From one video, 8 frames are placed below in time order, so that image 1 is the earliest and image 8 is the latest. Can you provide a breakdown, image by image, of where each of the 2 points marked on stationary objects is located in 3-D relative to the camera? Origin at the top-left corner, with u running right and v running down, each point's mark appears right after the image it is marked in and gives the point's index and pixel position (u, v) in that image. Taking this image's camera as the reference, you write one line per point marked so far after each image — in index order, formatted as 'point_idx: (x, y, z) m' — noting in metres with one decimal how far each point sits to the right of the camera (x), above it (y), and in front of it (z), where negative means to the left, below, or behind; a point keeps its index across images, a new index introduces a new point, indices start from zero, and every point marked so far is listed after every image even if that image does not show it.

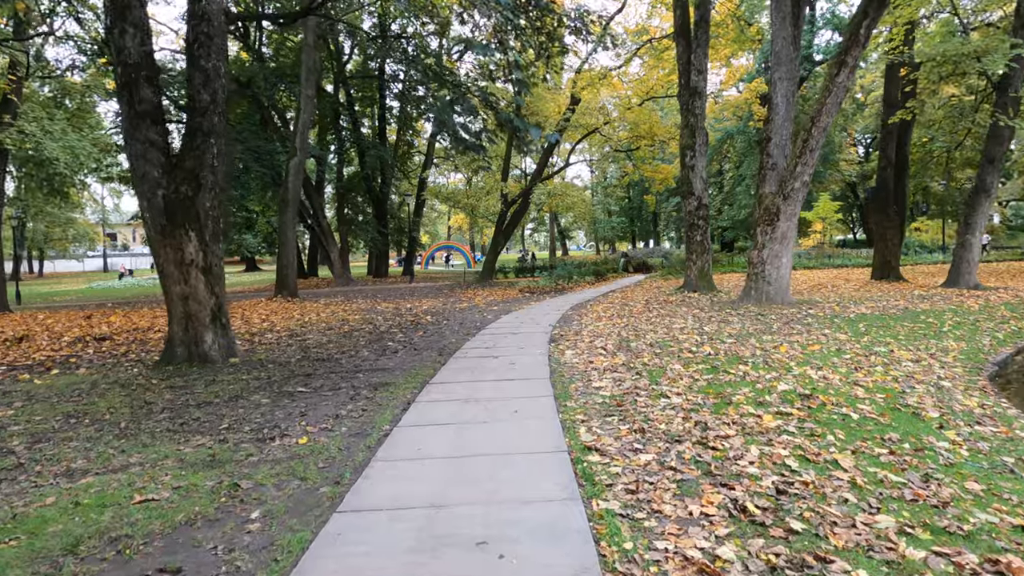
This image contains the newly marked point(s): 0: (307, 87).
0: (-5.8, +5.7, +18.7) m
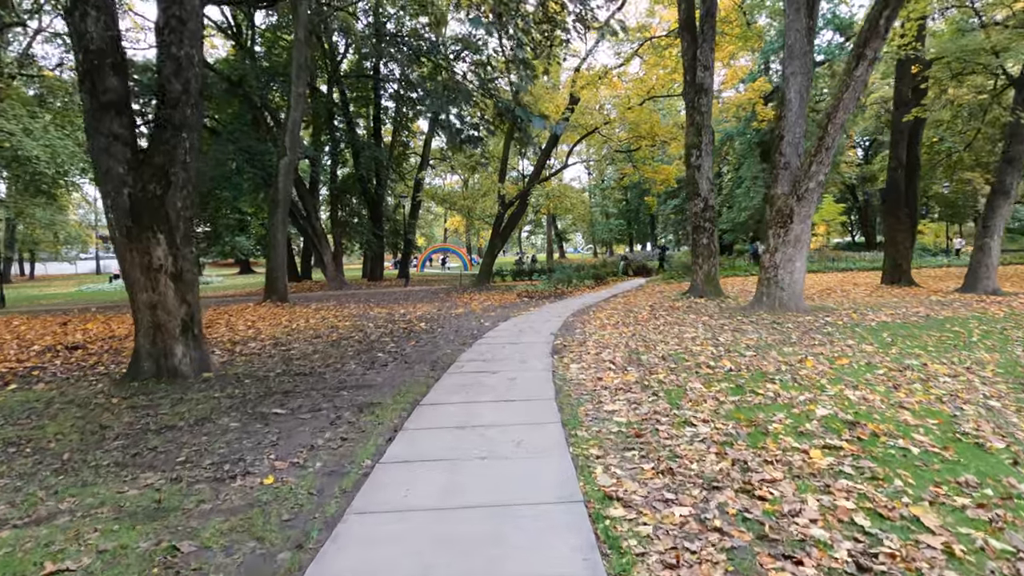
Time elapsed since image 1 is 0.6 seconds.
0: (-5.8, +5.5, +18.1) m
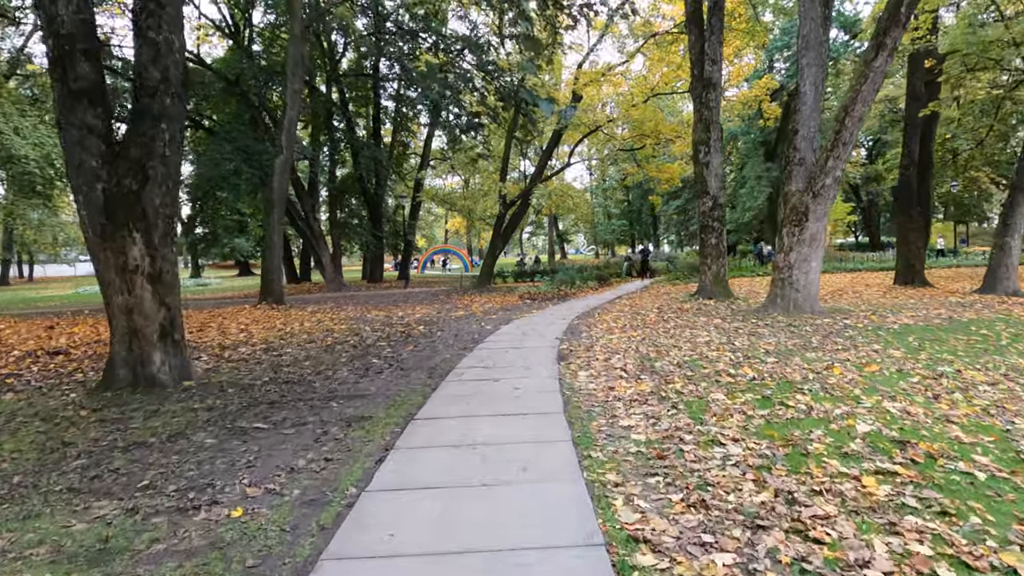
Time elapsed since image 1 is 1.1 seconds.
0: (-5.8, +5.5, +17.6) m
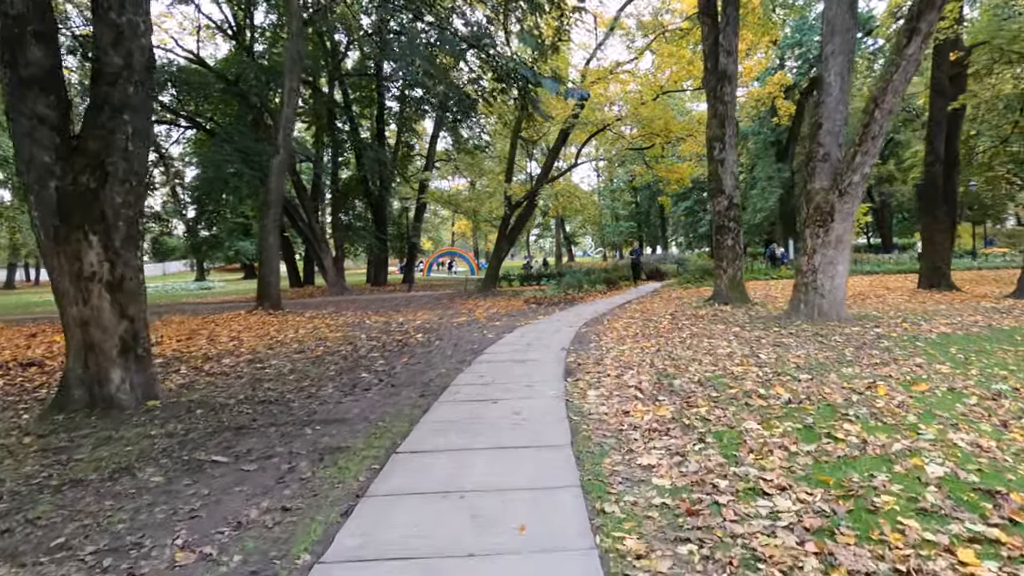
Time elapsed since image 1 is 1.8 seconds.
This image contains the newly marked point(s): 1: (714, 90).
0: (-5.7, +5.4, +17.0) m
1: (+3.9, +3.8, +12.8) m
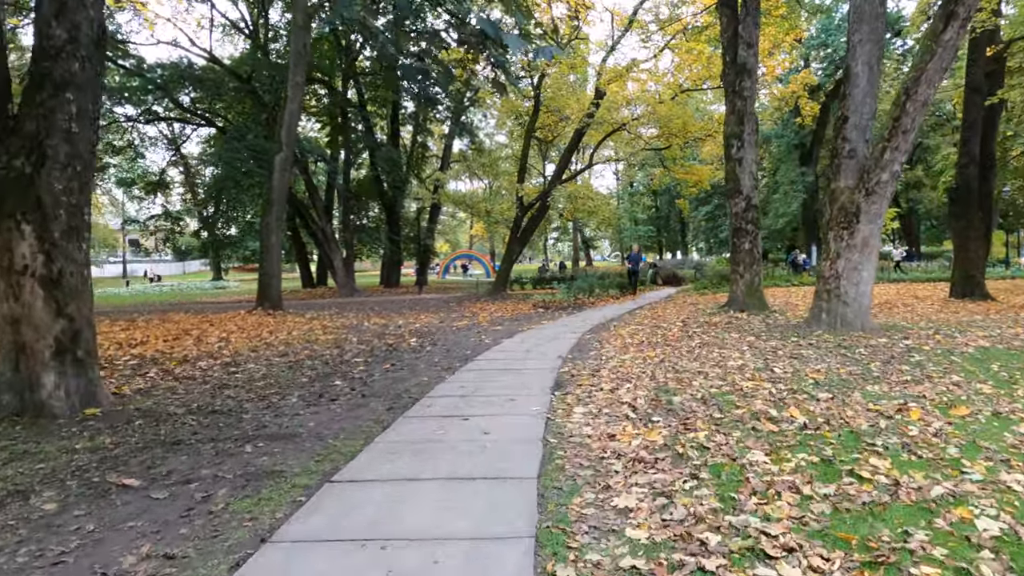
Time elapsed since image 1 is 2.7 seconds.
0: (-5.4, +5.4, +16.6) m
1: (+4.0, +3.7, +12.1) m
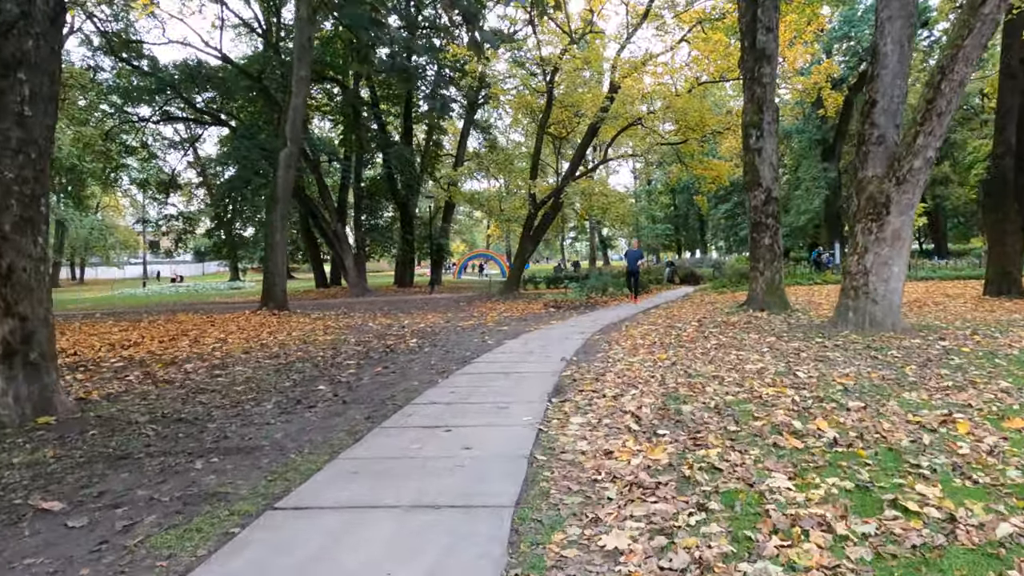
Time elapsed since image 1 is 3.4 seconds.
0: (-5.2, +5.4, +16.2) m
1: (+4.1, +3.7, +11.5) m
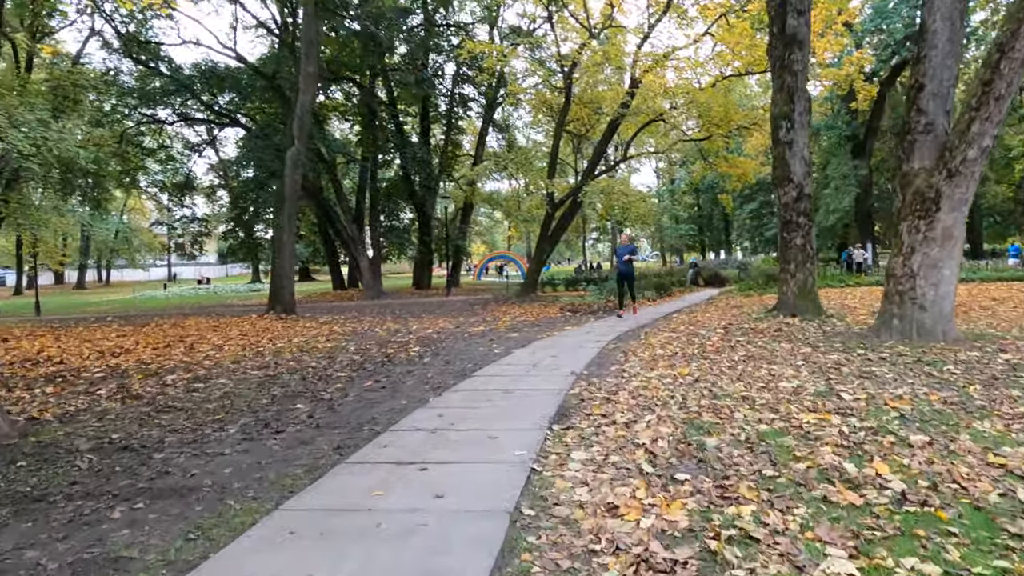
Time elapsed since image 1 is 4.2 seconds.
0: (-4.8, +5.3, +15.7) m
1: (+4.3, +3.7, +10.6) m
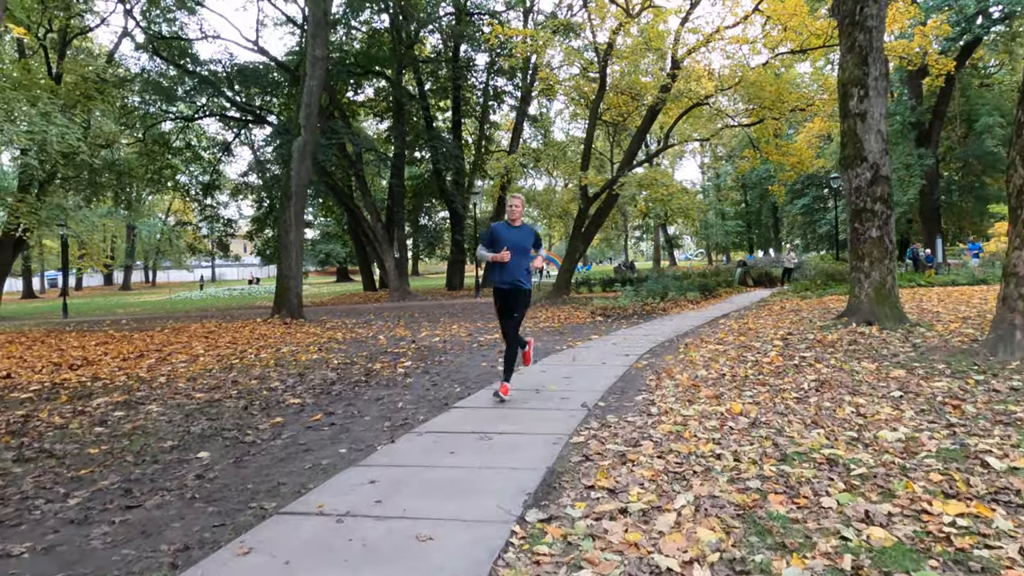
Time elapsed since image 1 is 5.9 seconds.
0: (-4.3, +5.3, +14.5) m
1: (+4.5, +3.7, +8.8) m
